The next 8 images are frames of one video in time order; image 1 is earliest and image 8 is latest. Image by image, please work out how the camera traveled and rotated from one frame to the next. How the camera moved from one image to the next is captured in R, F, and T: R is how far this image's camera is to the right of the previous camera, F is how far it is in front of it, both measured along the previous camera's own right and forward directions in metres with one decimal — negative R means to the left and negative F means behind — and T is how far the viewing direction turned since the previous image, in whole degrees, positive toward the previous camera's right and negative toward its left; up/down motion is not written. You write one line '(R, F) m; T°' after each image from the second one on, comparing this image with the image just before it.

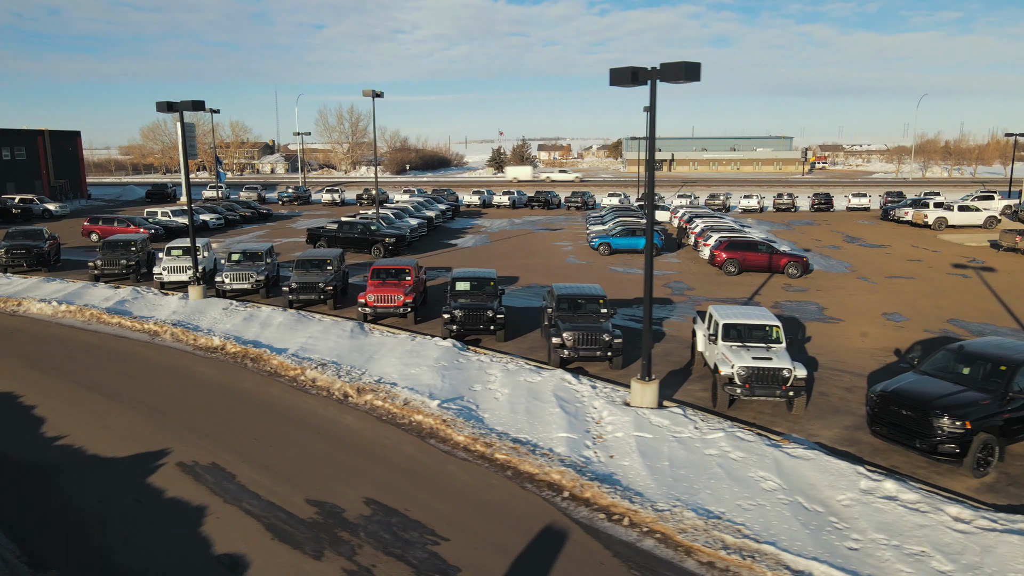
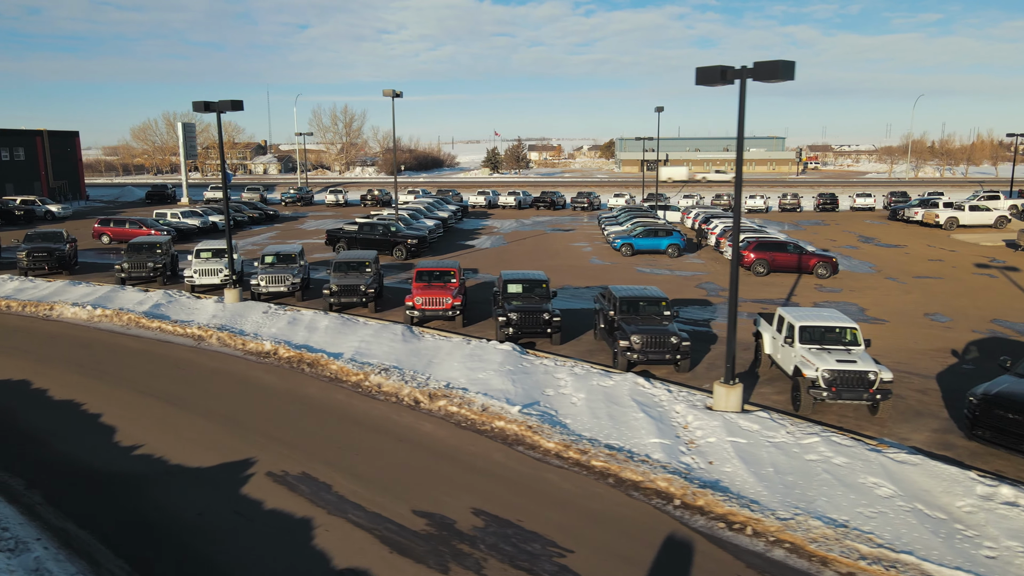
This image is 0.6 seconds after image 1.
(-1.6, +0.3) m; +1°
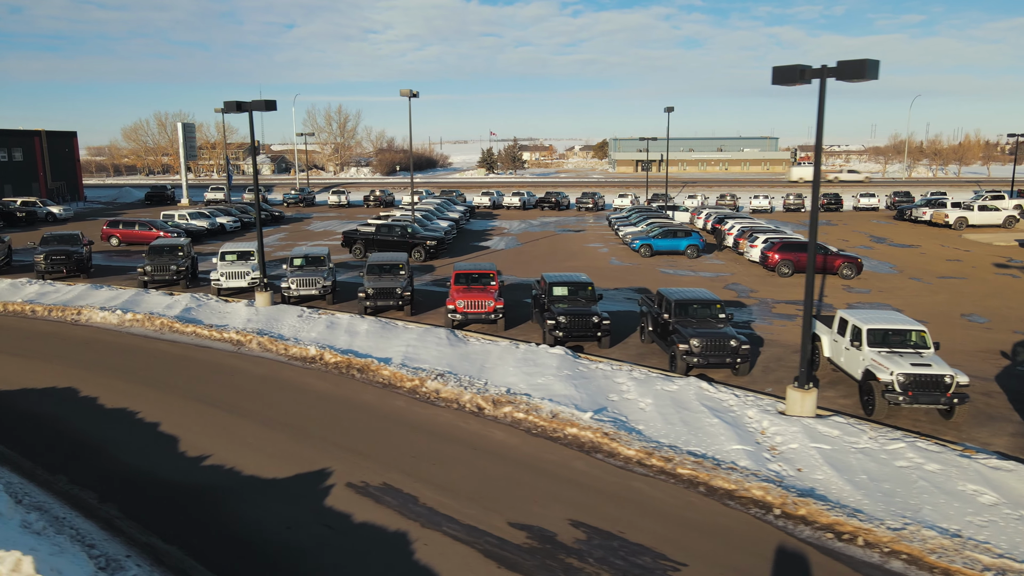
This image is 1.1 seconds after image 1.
(-1.3, +0.3) m; +1°
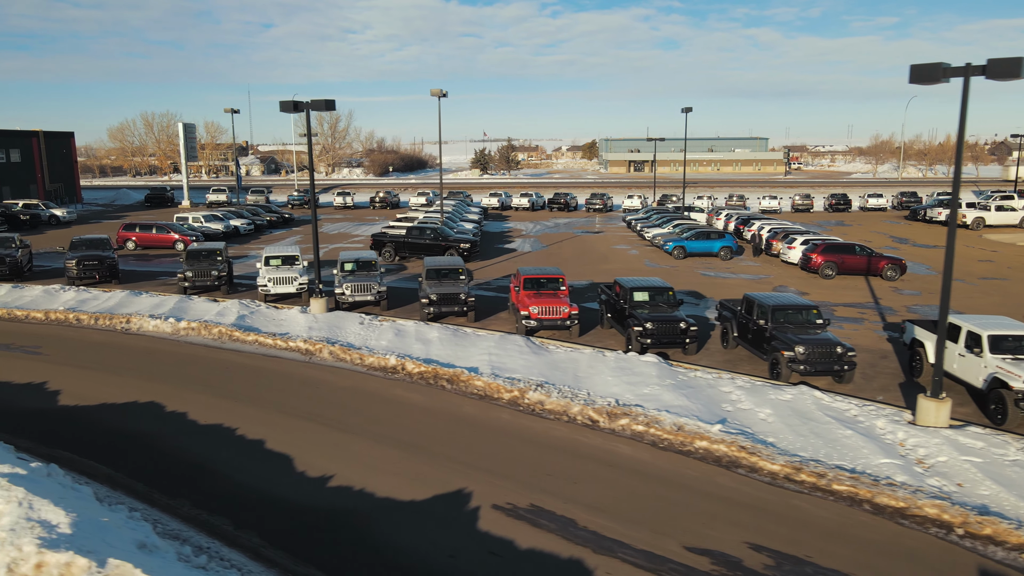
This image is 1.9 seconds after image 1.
(-2.2, +0.6) m; +1°
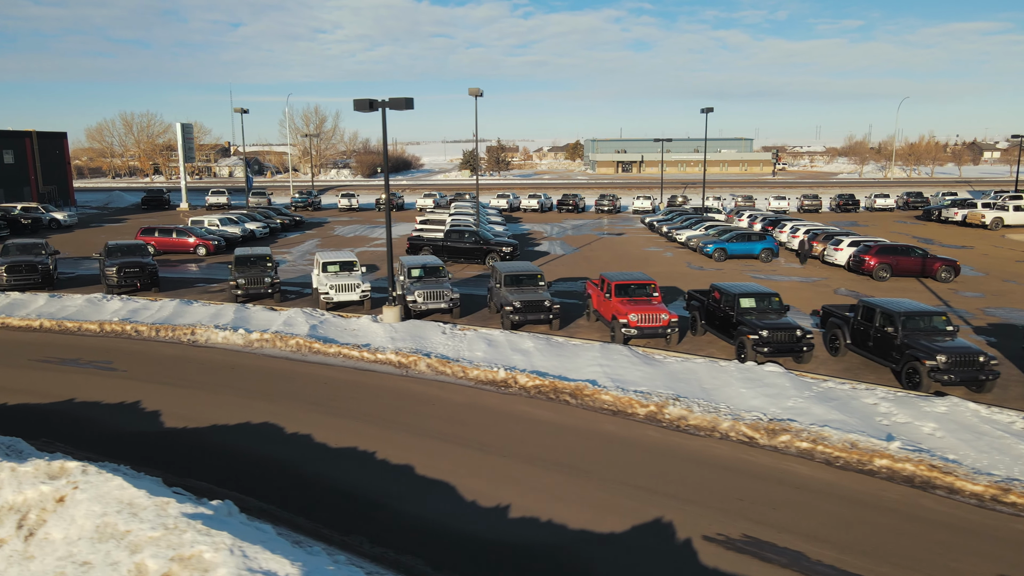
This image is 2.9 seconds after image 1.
(-2.8, +0.8) m; +2°
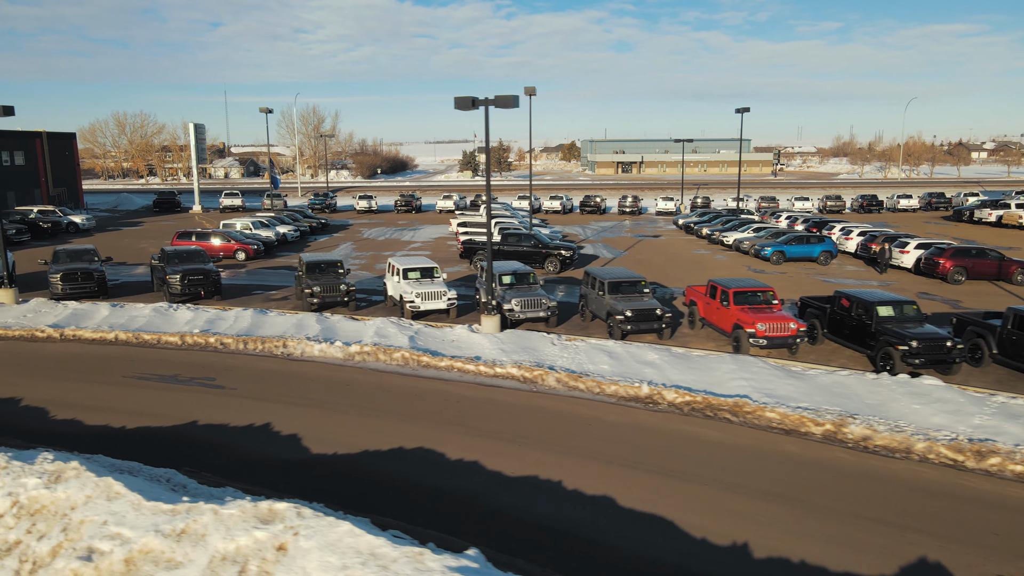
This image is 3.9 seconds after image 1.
(-3.0, +1.0) m; +1°
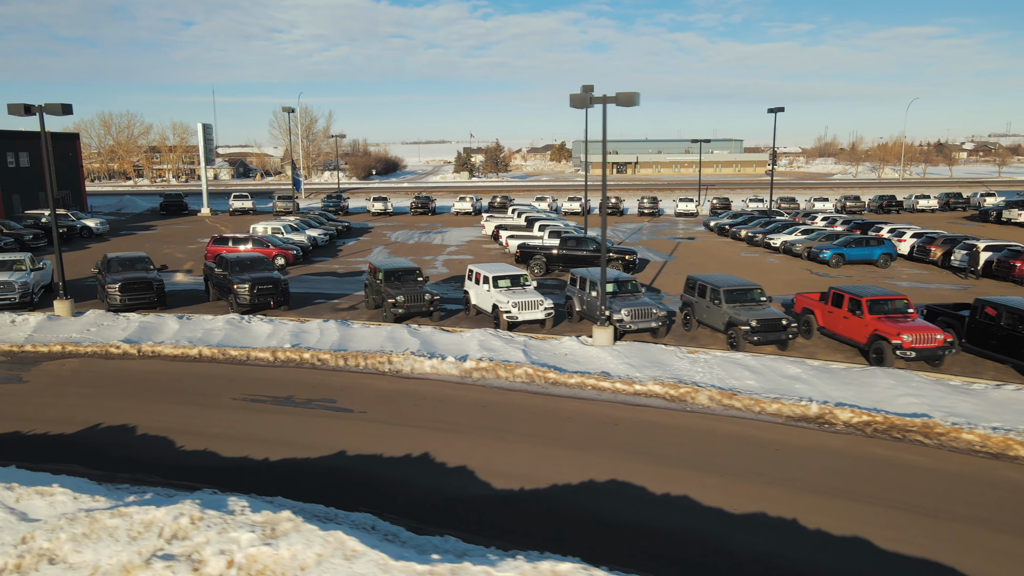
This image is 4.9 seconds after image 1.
(-3.1, +1.1) m; +2°
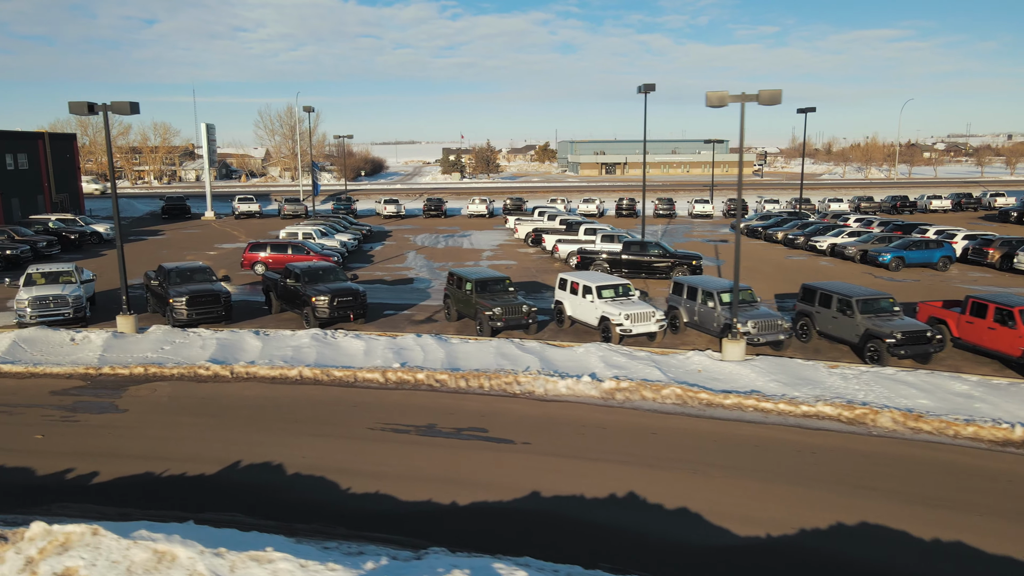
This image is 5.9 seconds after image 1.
(-3.3, +1.3) m; +2°
